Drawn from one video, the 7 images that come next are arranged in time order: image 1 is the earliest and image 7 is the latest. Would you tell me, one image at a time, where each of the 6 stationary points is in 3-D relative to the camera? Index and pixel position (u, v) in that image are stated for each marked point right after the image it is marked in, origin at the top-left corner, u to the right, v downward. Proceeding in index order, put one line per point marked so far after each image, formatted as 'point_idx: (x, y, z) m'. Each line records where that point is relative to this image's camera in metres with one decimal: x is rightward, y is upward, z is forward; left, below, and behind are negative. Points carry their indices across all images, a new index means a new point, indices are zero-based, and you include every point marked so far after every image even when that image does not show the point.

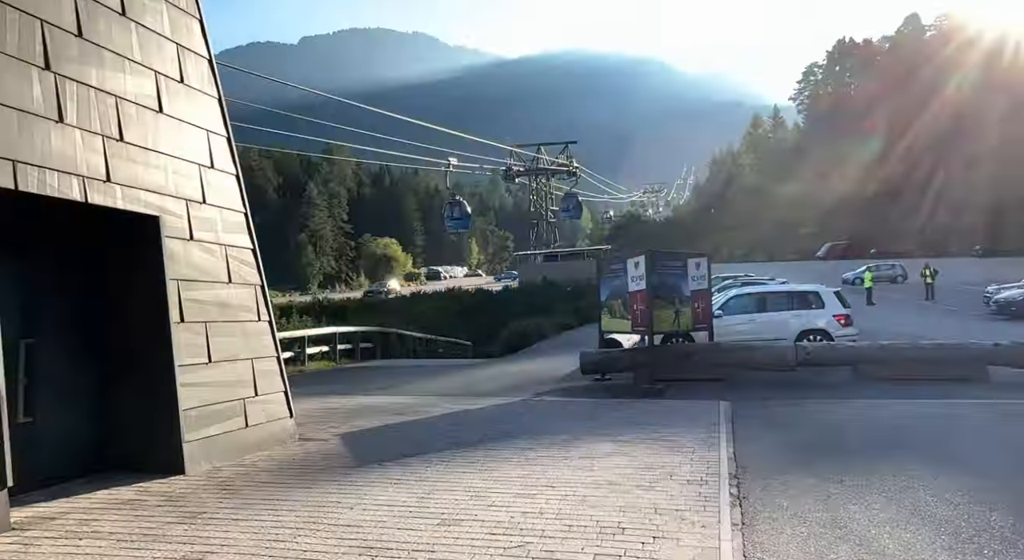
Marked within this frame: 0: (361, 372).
0: (-3.1, -2.3, +17.2) m
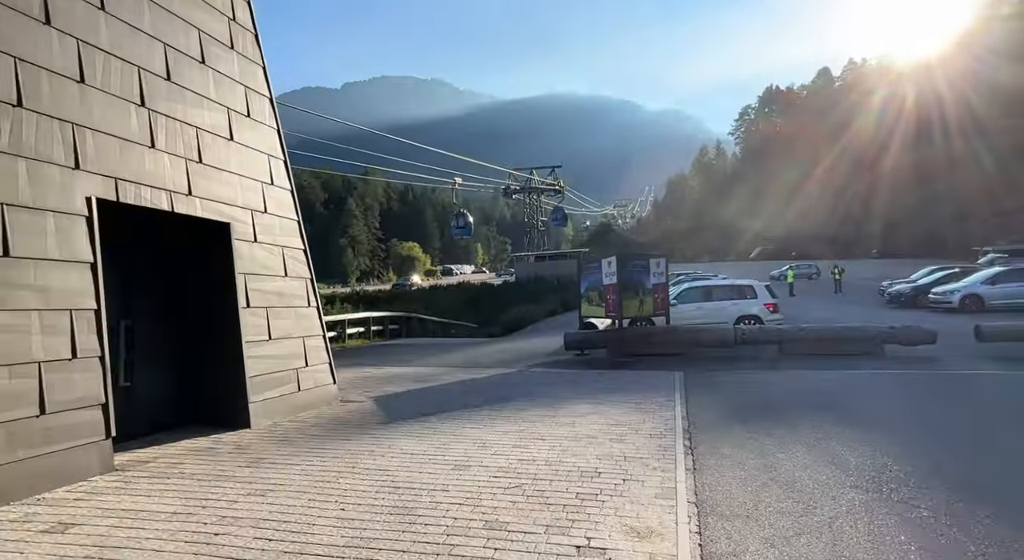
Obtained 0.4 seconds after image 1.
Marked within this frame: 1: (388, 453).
0: (-3.7, -1.9, +18.9) m
1: (-1.1, -1.6, +6.5) m
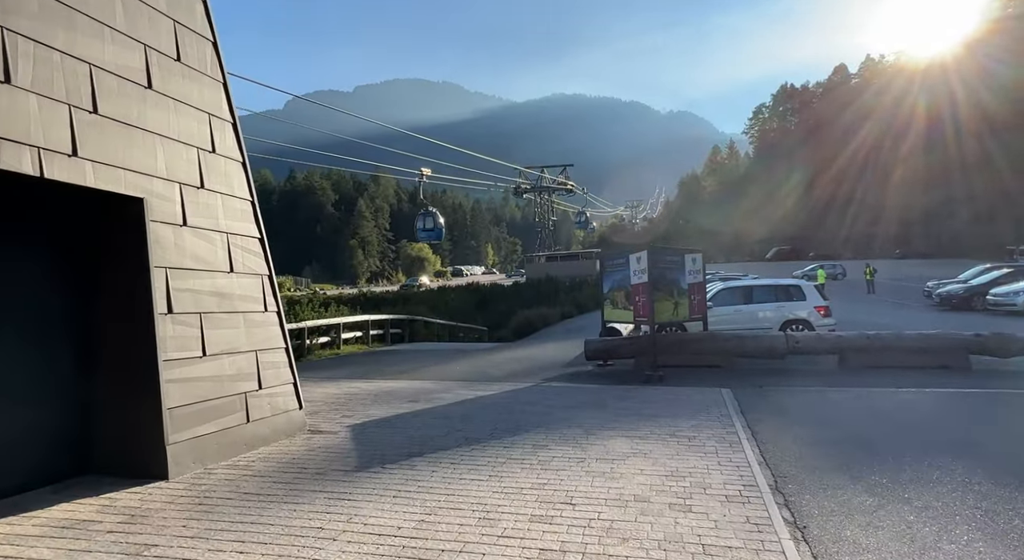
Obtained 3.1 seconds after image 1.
0: (-3.4, -1.9, +16.8) m
1: (-1.0, -1.5, +4.4) m
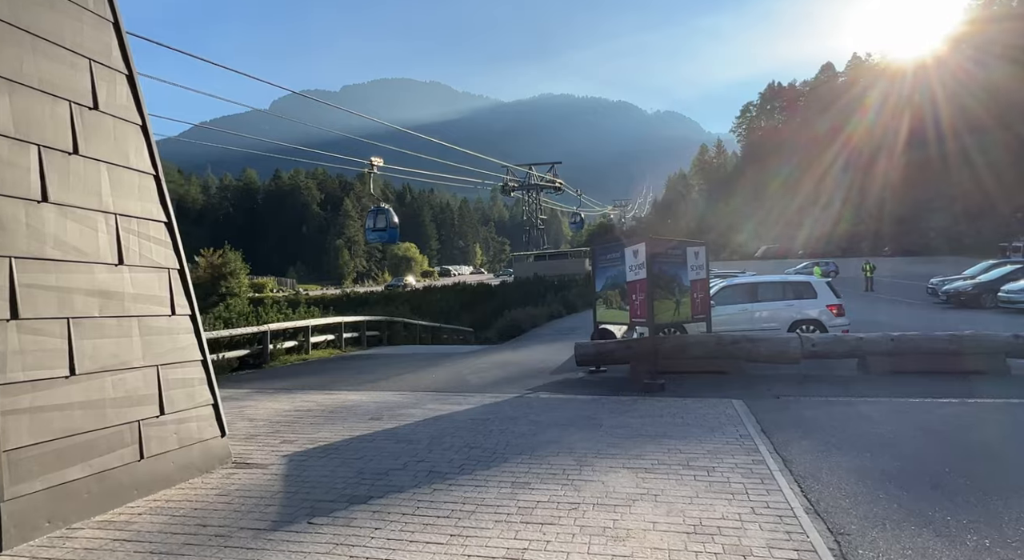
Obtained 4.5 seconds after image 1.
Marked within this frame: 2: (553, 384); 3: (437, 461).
0: (-3.7, -1.9, +15.2) m
1: (-1.2, -1.5, +2.9) m
2: (+0.6, -1.6, +11.3) m
3: (-0.6, -1.6, +6.3) m
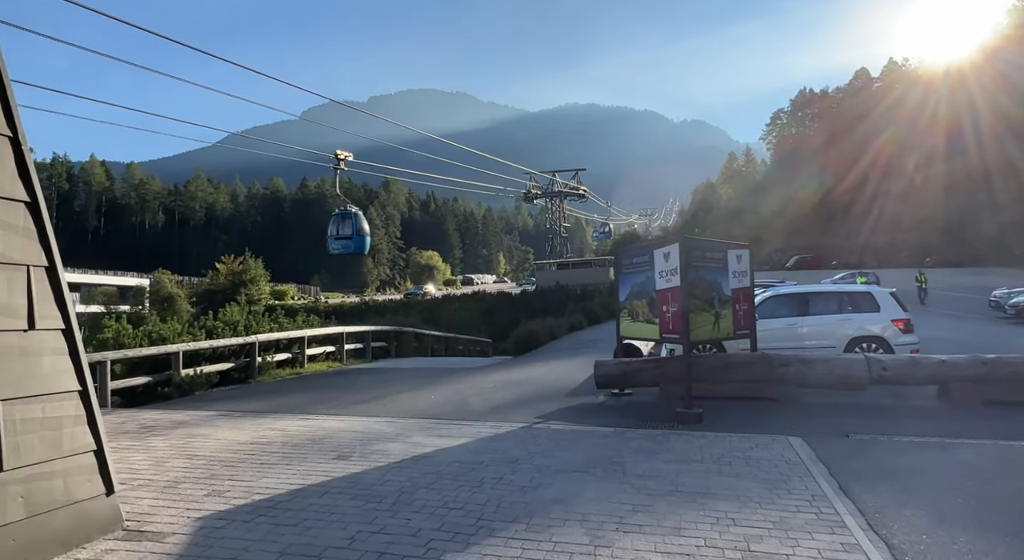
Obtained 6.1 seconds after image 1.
0: (-3.5, -2.0, +13.6) m
1: (-1.4, -1.5, +1.2) m
2: (+0.7, -1.7, +9.5) m
3: (-0.7, -1.6, +4.6) m
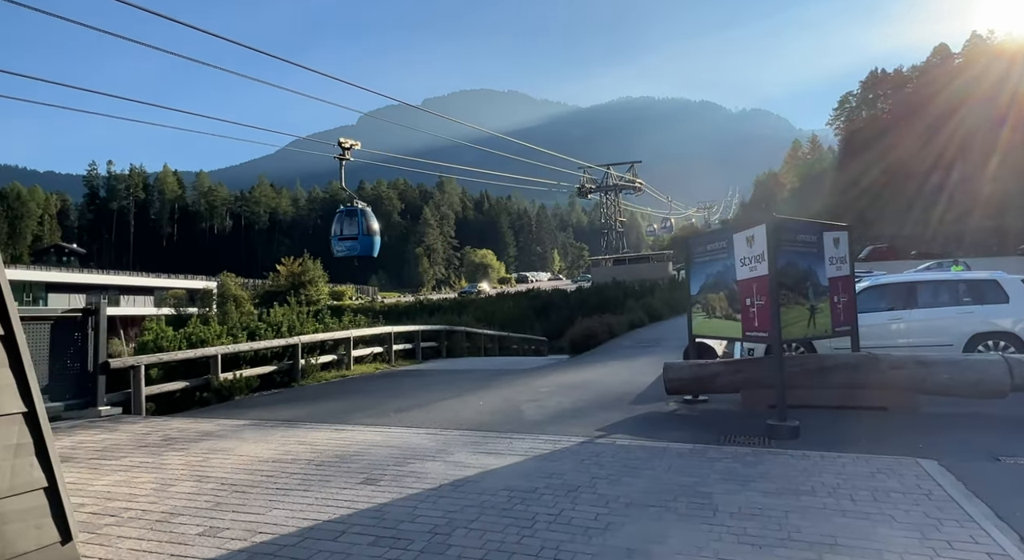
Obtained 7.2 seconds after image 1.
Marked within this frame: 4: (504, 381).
0: (-2.5, -2.0, +12.7) m
1: (-1.3, -1.4, +0.1) m
2: (+1.4, -1.6, +8.3) m
3: (-0.4, -1.5, +3.5) m
4: (-0.1, -1.9, +13.2) m
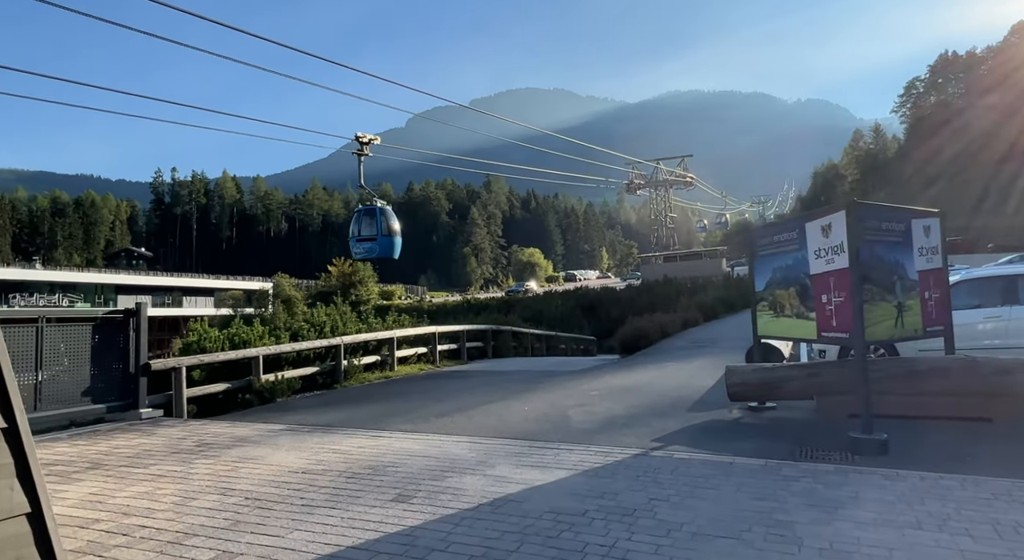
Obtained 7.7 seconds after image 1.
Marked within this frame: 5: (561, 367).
0: (-1.7, -1.9, +12.2) m
1: (-1.3, -1.4, -0.4) m
2: (+1.9, -1.6, +7.6) m
3: (-0.2, -1.5, +2.9) m
4: (+0.7, -1.8, +12.6) m
5: (+1.1, -1.9, +16.0) m
